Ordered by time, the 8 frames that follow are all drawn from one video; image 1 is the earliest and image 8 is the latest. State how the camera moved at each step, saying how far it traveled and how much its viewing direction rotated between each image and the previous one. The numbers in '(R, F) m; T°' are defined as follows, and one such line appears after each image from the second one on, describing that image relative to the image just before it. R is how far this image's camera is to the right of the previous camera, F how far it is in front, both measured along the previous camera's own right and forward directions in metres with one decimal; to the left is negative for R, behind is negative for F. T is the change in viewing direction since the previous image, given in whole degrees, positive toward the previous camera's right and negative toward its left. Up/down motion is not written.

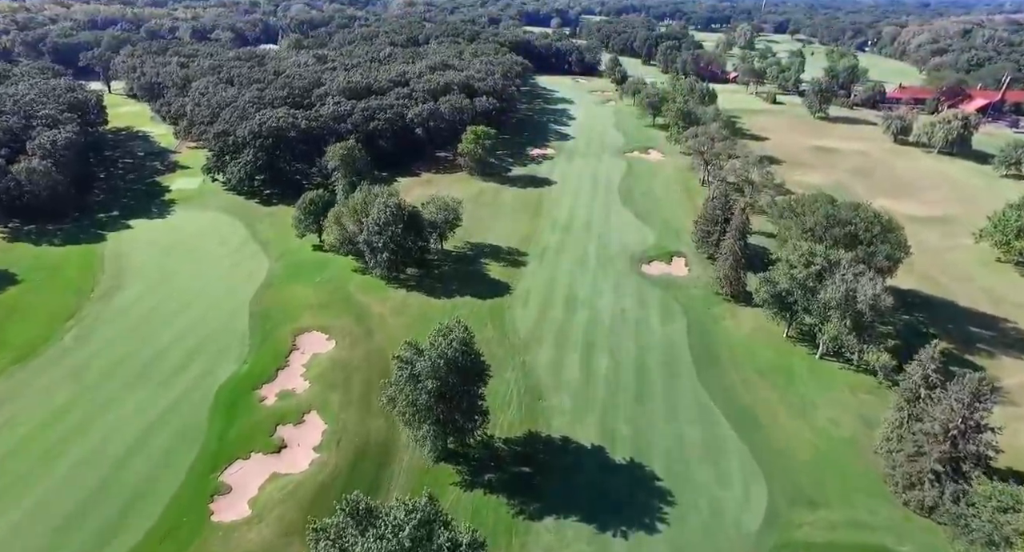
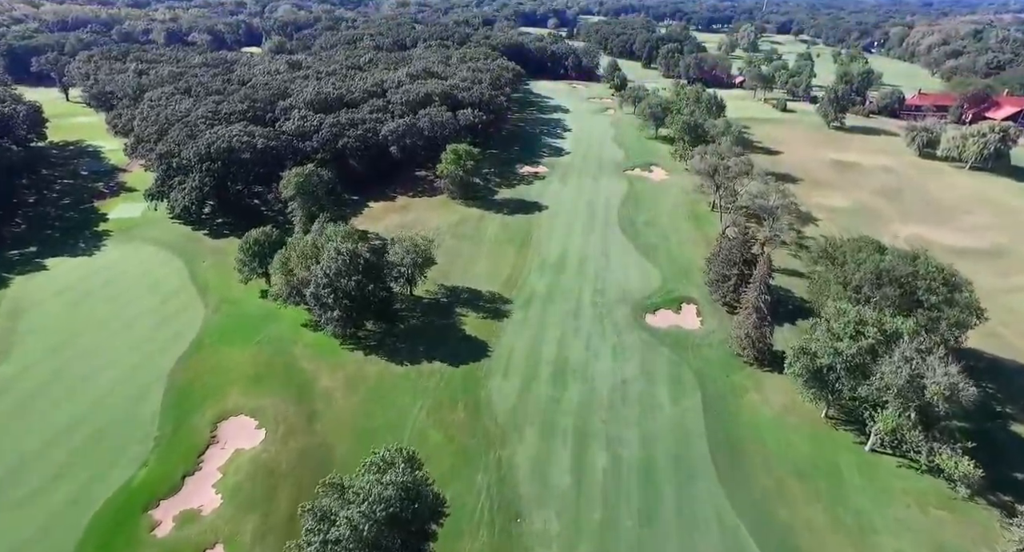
(+1.8, +11.7) m; 0°
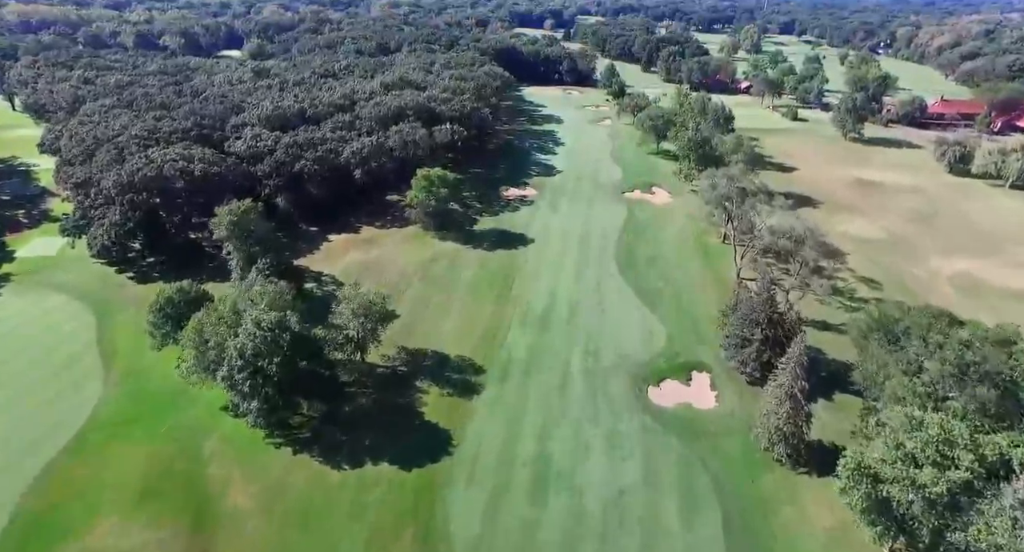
(+2.1, +12.2) m; 0°
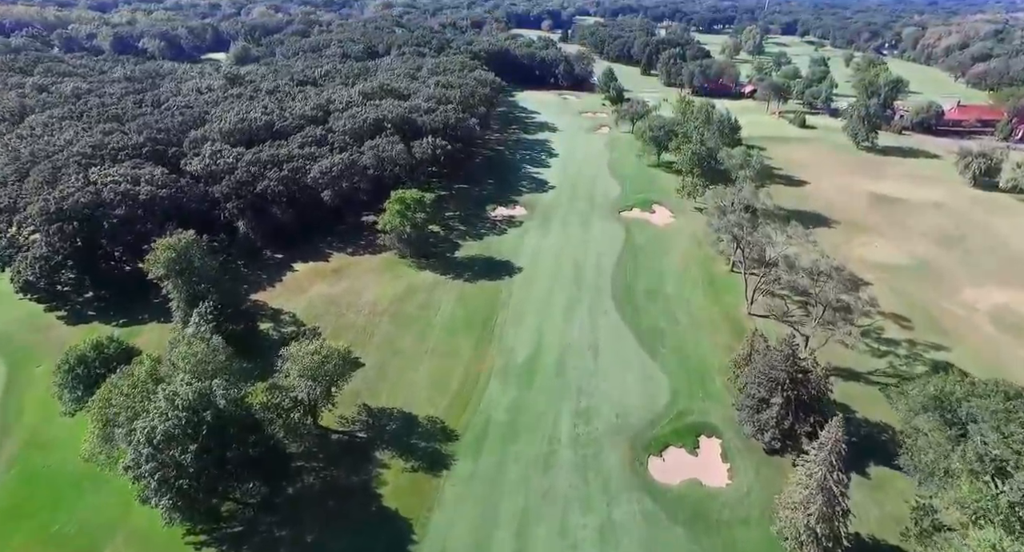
(+1.6, +8.1) m; 0°
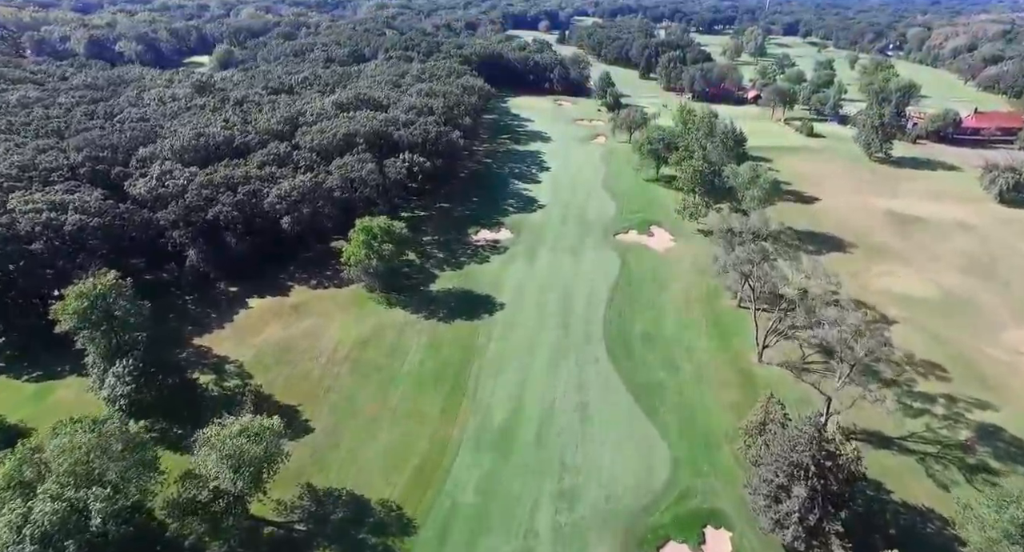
(+1.8, +8.0) m; 0°
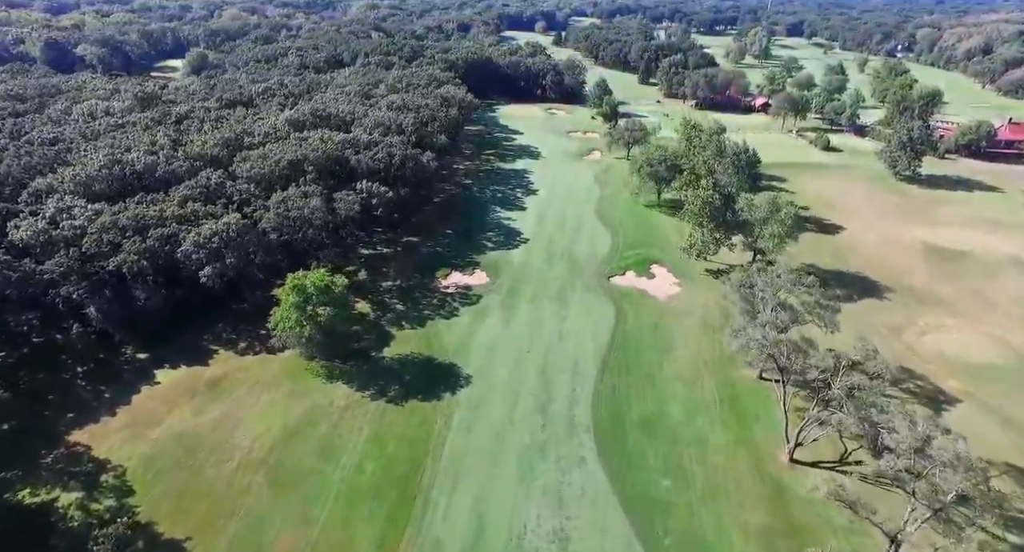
(+2.4, +12.2) m; 0°
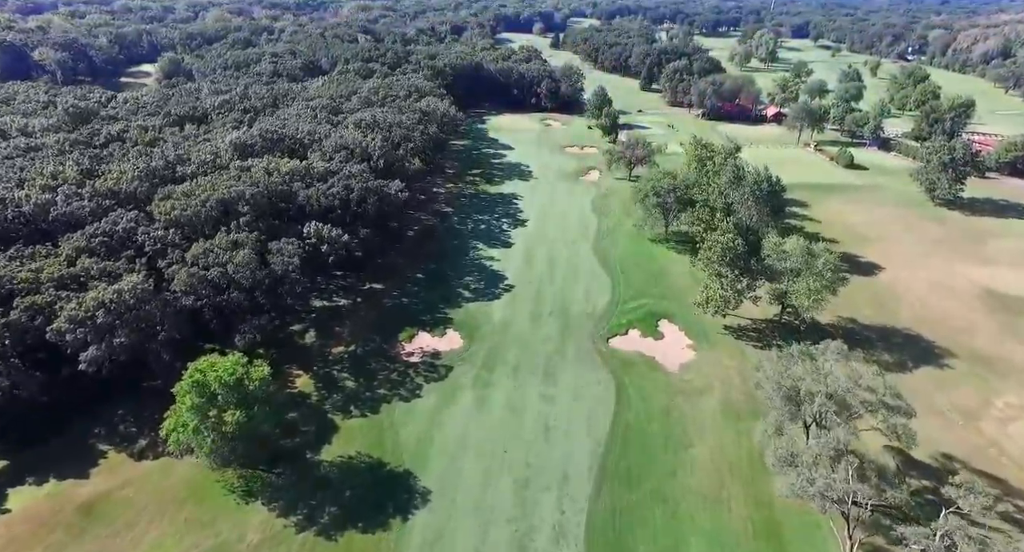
(+1.8, +12.0) m; 0°
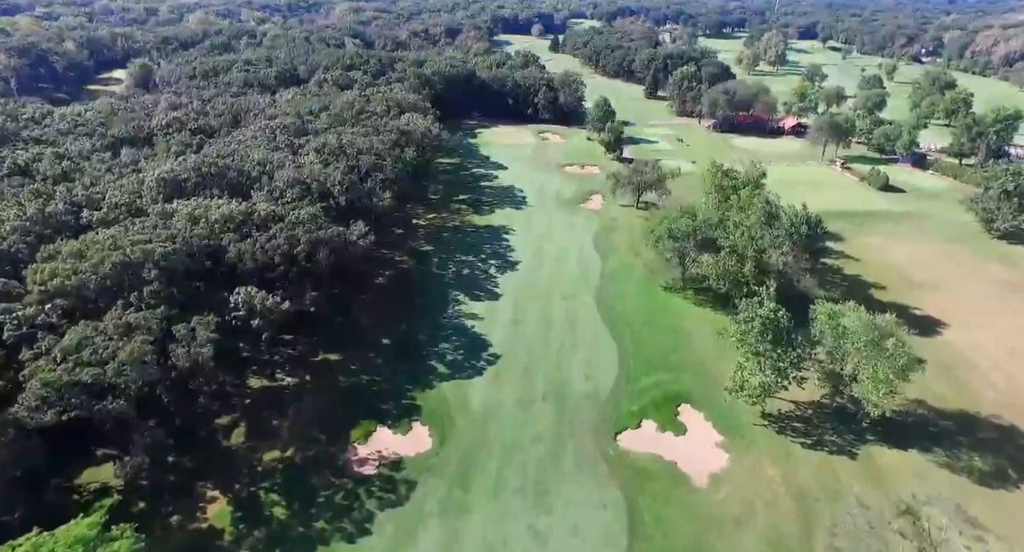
(+1.2, +12.2) m; 0°
